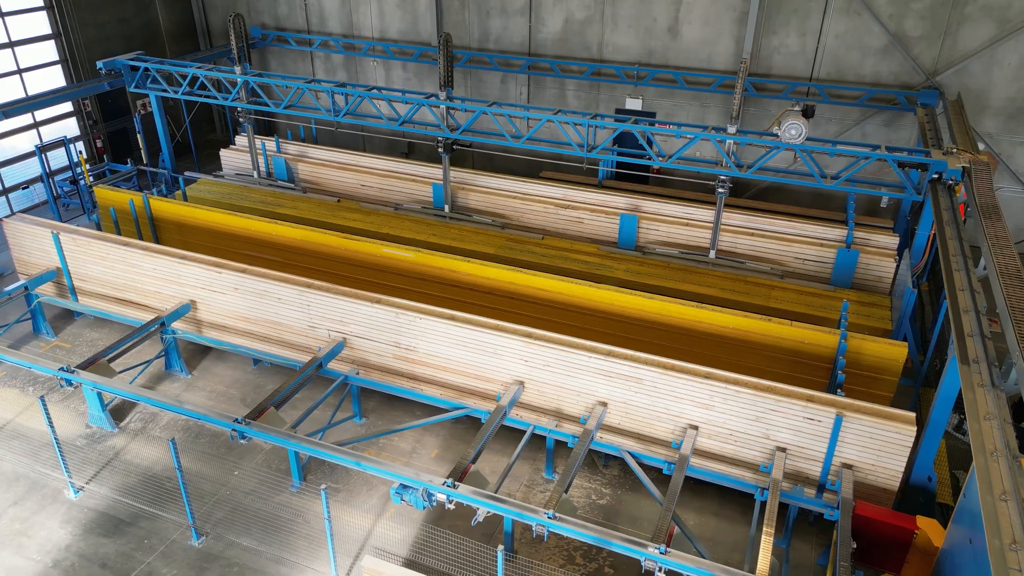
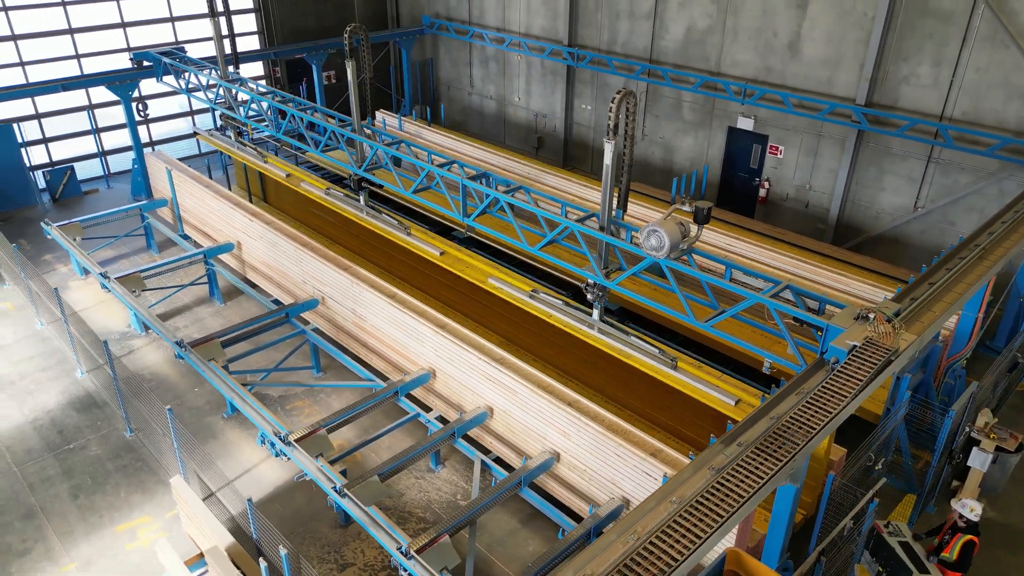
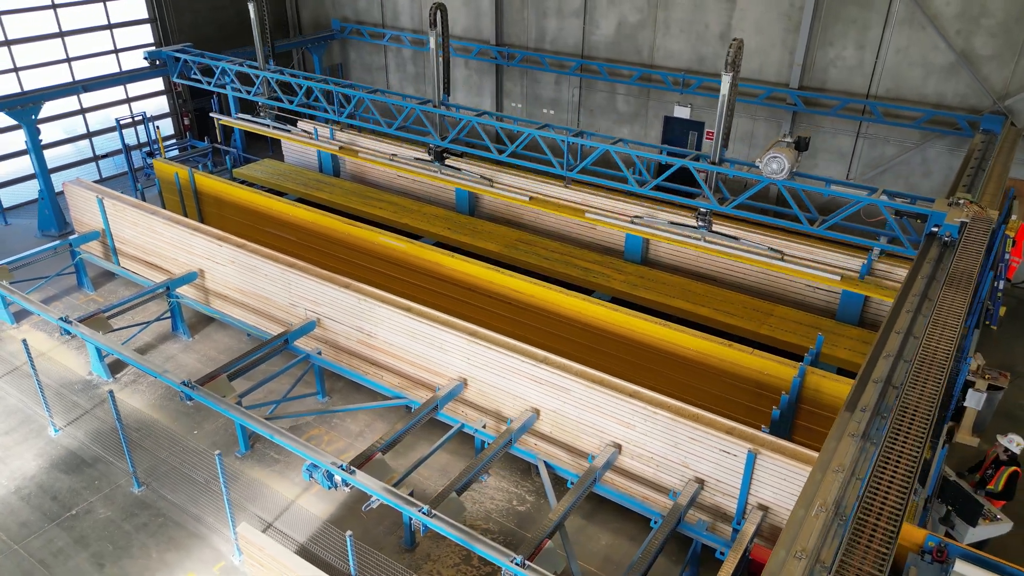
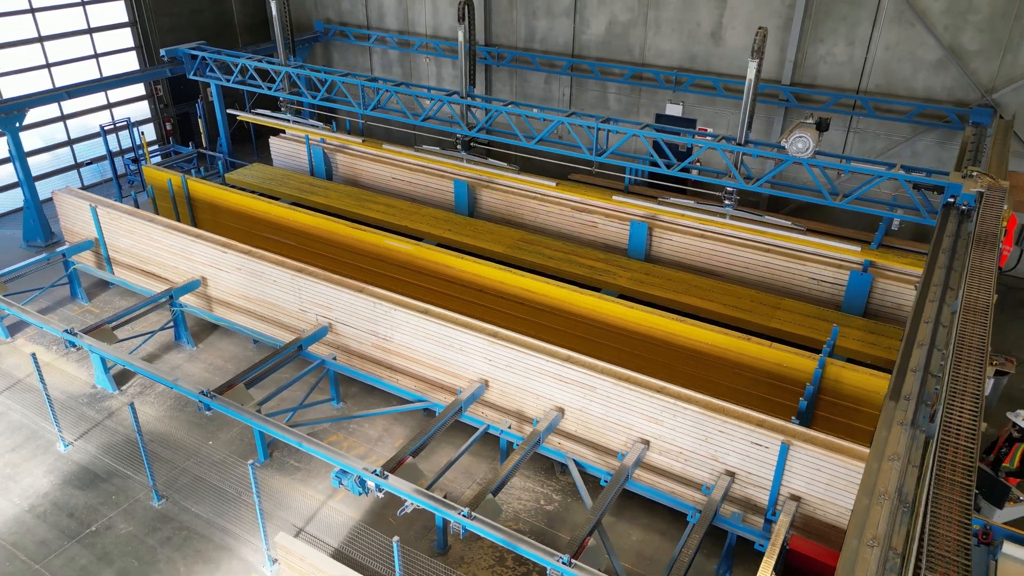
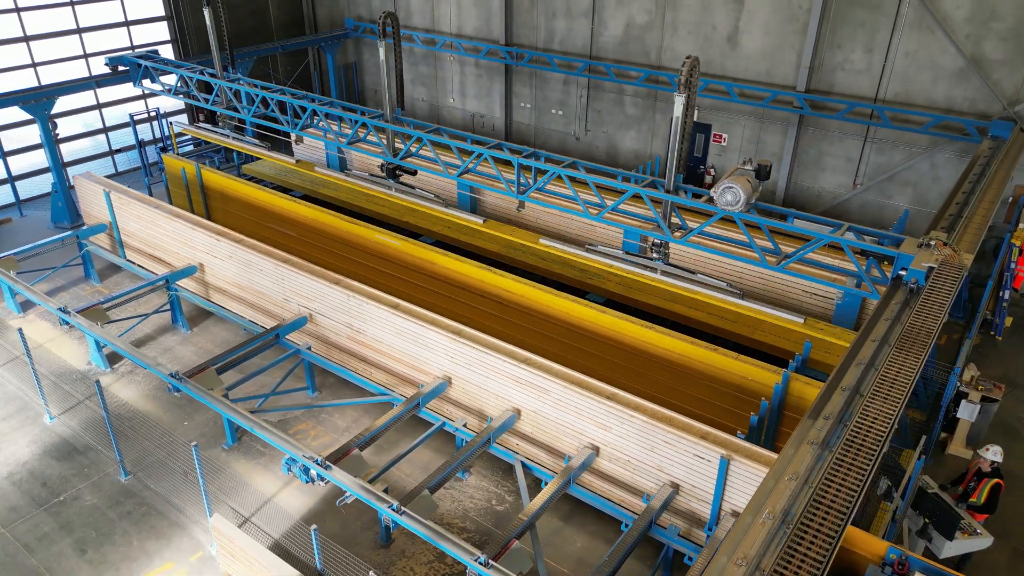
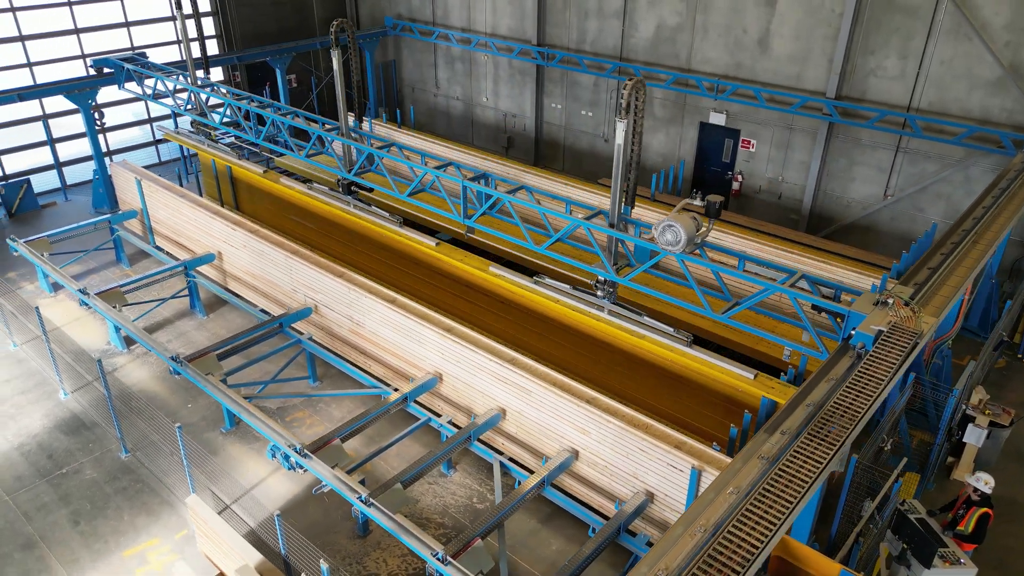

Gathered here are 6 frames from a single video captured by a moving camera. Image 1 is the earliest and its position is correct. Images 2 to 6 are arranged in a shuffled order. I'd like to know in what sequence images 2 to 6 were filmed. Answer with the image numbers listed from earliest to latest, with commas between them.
4, 3, 5, 6, 2
